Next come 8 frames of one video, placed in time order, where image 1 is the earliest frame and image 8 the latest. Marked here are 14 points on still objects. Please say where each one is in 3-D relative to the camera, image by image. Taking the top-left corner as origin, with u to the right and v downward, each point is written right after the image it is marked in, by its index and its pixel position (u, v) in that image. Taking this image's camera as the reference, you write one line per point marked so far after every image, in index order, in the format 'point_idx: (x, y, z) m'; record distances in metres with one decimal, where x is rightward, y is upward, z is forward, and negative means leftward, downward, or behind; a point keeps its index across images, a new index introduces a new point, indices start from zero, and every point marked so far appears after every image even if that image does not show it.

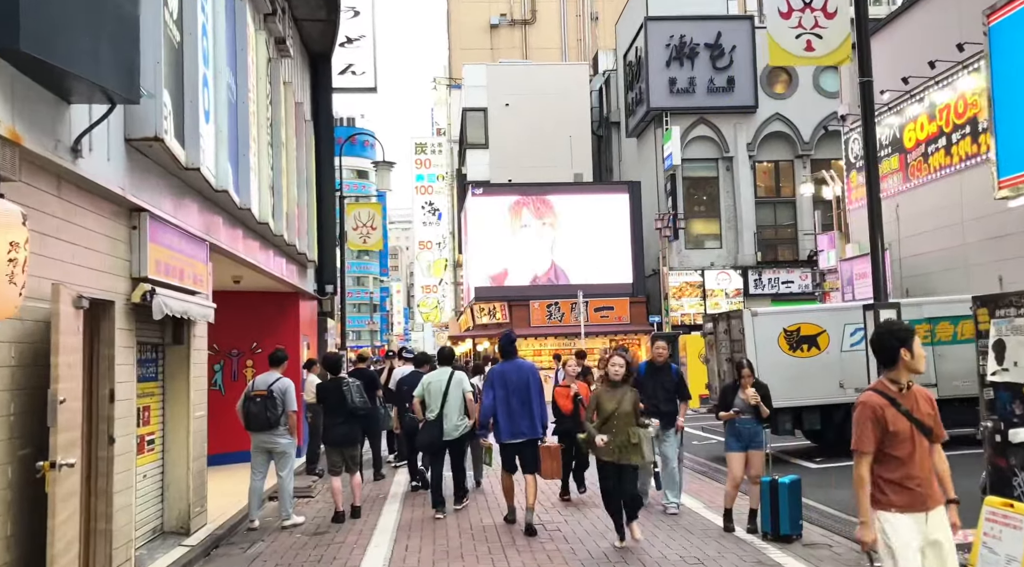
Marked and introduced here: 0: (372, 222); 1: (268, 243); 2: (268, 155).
0: (-2.9, +1.3, +19.1) m
1: (-3.5, +0.6, +13.2) m
2: (-3.1, +1.6, +11.7) m
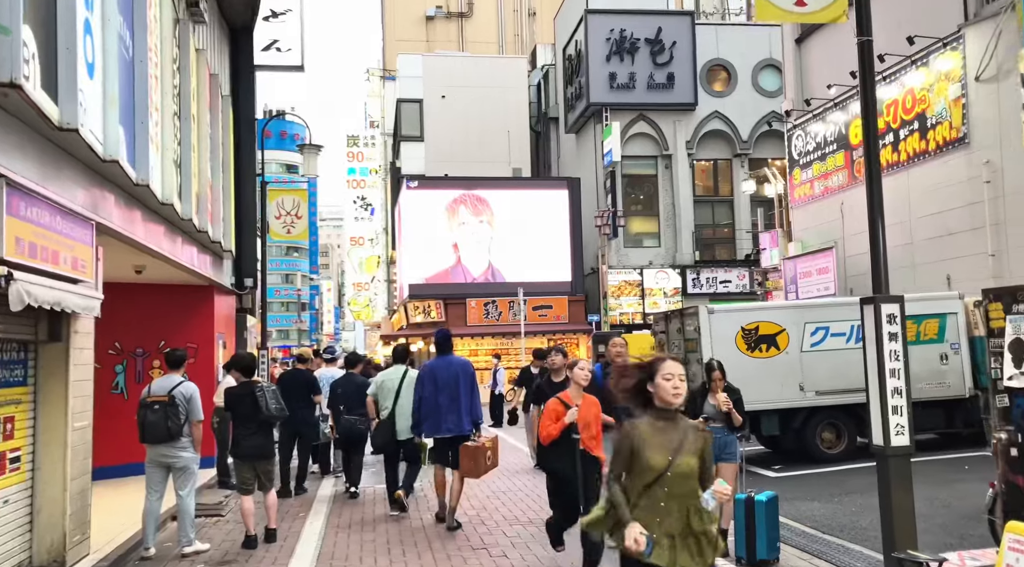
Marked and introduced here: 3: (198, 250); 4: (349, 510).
0: (-4.1, +1.4, +17.7) m
1: (-4.3, +0.7, +11.8) m
2: (-3.8, +1.7, +10.4) m
3: (-4.6, +0.6, +13.6) m
4: (-1.9, -2.7, +11.2) m
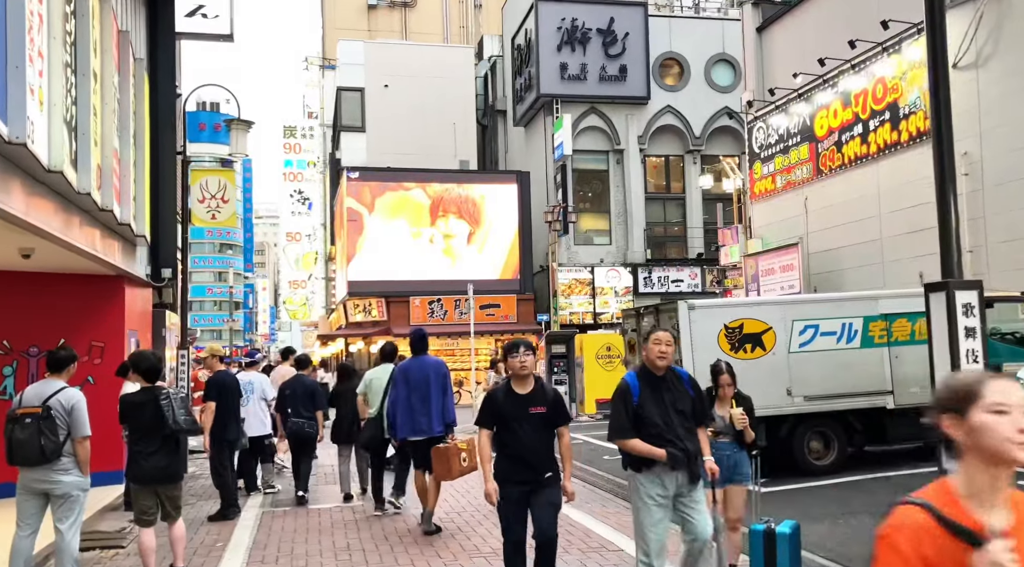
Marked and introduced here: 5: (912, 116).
0: (-4.9, +1.5, +16.0) m
1: (-4.7, +0.9, +10.1) m
2: (-4.1, +1.9, +8.6) m
3: (-5.2, +0.7, +11.8) m
4: (-2.4, -2.6, +9.6) m
5: (+7.6, +3.2, +17.8) m
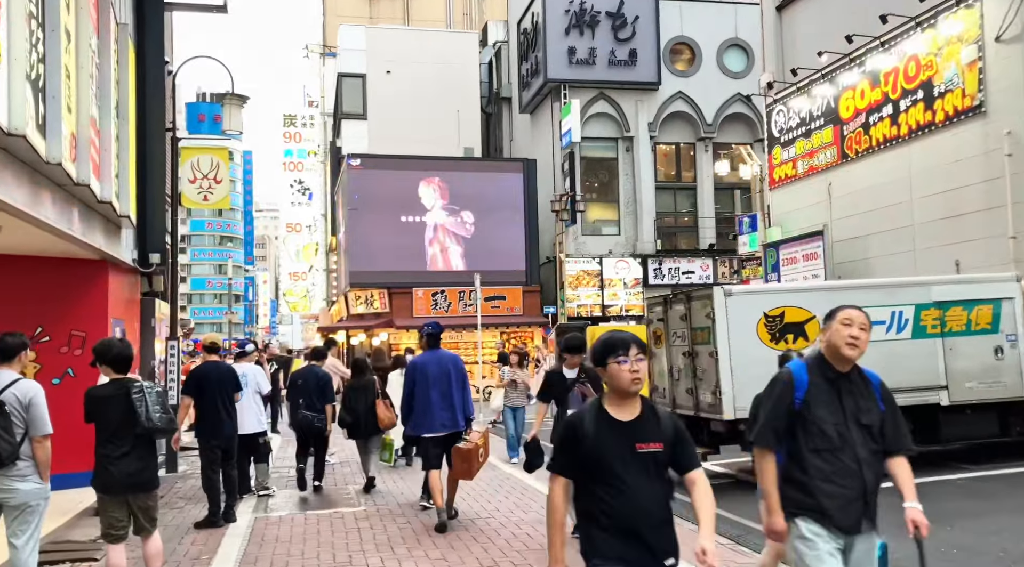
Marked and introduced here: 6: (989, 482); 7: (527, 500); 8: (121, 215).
0: (-4.7, +1.8, +15.0) m
1: (-4.5, +1.0, +9.1) m
2: (-3.9, +2.0, +7.6) m
3: (-5.0, +0.9, +10.8) m
4: (-2.2, -2.4, +8.6) m
5: (+7.8, +3.4, +16.7) m
6: (+4.8, -2.0, +9.6) m
7: (+0.2, -2.5, +10.7) m
8: (-5.0, +0.9, +12.0) m
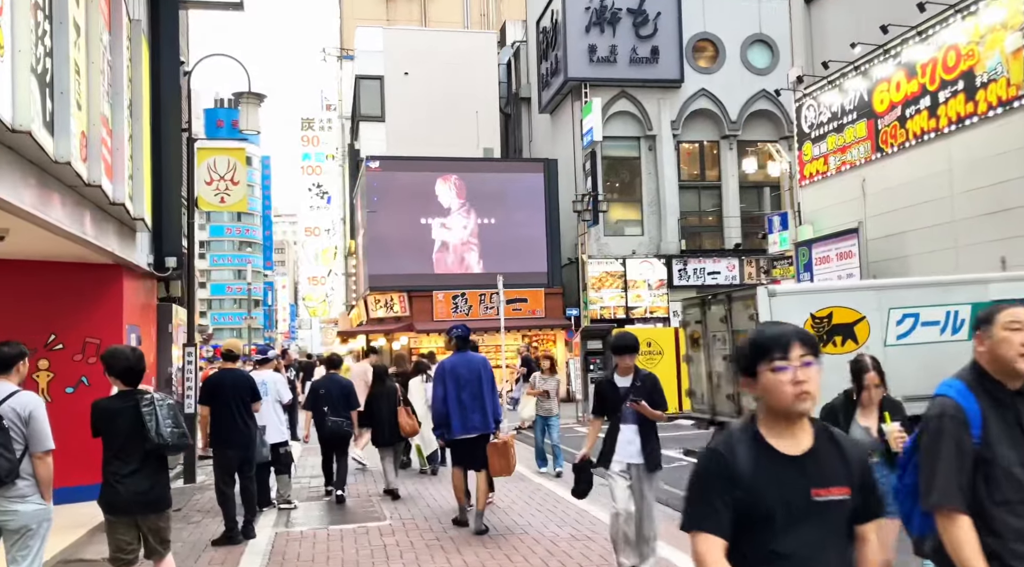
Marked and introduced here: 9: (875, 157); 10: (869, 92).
0: (-4.3, +1.7, +14.5) m
1: (-4.3, +1.0, +8.6) m
2: (-3.7, +2.0, +7.2) m
3: (-4.7, +0.8, +10.3) m
4: (-1.9, -2.5, +8.1) m
5: (+8.2, +3.4, +16.1) m
6: (+5.2, -2.0, +8.9) m
7: (+0.5, -2.5, +10.2) m
8: (-4.7, +0.8, +11.6) m
9: (+7.6, +2.6, +19.5) m
10: (+7.3, +3.9, +19.2) m
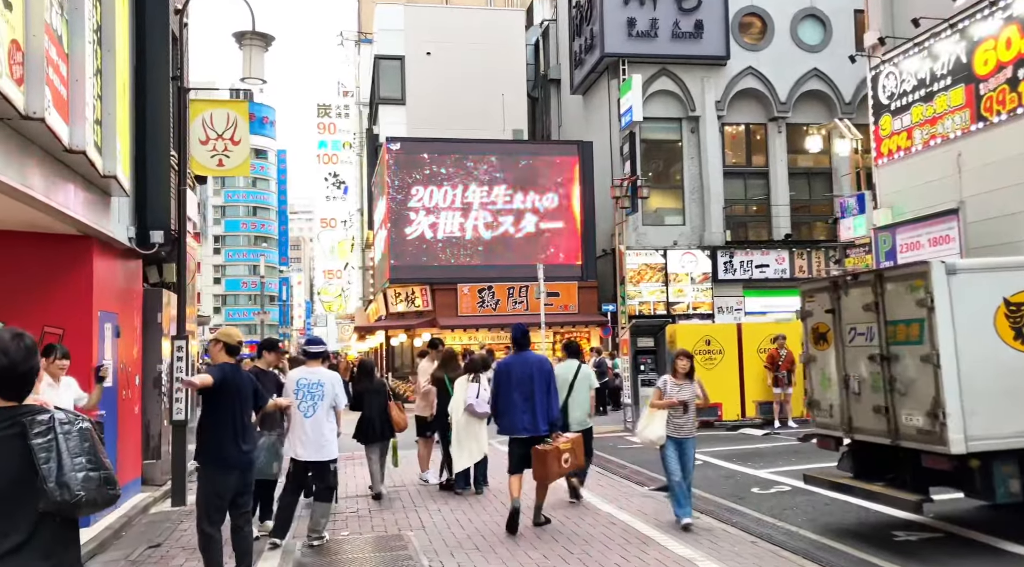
0: (-3.6, +1.9, +12.1) m
1: (-3.6, +1.2, +6.2) m
2: (-3.1, +2.2, +4.8) m
3: (-4.0, +1.1, +8.0) m
4: (-1.3, -2.2, +5.7) m
5: (+9.0, +3.6, +13.5) m
6: (+5.8, -1.8, +6.4) m
7: (+1.1, -2.3, +7.7) m
8: (-4.0, +1.1, +9.2) m
9: (+8.4, +2.8, +16.9) m
10: (+8.1, +4.1, +16.6) m
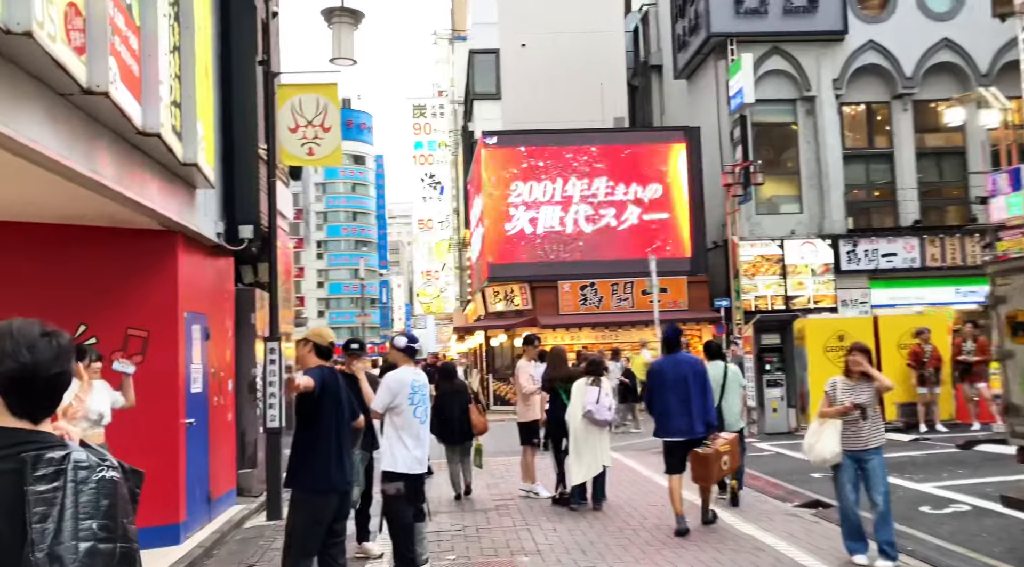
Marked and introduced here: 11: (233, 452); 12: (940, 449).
0: (-2.3, +2.0, +11.3) m
1: (-2.9, +1.2, +5.4) m
2: (-2.5, +2.3, +3.9) m
3: (-3.1, +1.1, +7.1) m
4: (-0.6, -2.2, +4.6) m
5: (+10.4, +3.9, +11.3) m
6: (+6.6, -1.6, +4.6) m
7: (+2.1, -2.2, +6.3) m
8: (-2.9, +1.1, +8.4) m
9: (+10.1, +3.1, +14.7) m
10: (+9.8, +4.4, +14.5) m
11: (-3.4, -2.1, +11.4) m
12: (+6.0, -2.3, +13.2) m
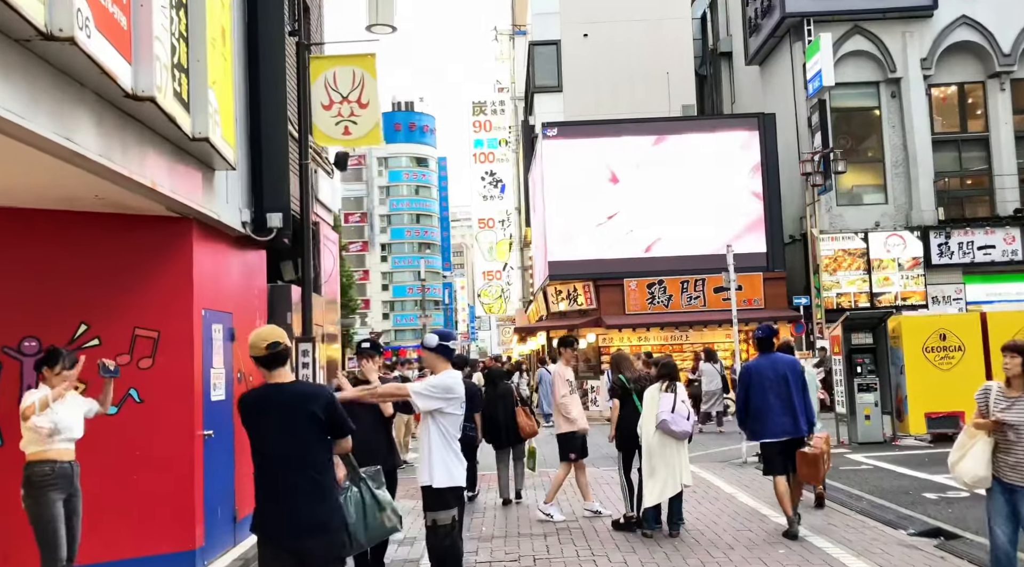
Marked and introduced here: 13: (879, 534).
0: (-1.6, +2.0, +10.1) m
1: (-2.6, +1.3, +4.3) m
2: (-2.4, +2.3, +2.7) m
3: (-2.7, +1.2, +6.0) m
4: (-0.4, -2.1, +3.3) m
5: (+11.0, +4.0, +9.2) m
6: (+6.8, -1.4, +2.8) m
7: (+2.4, -2.1, +4.8) m
8: (-2.5, +1.1, +7.3) m
9: (+11.0, +3.3, +12.7) m
10: (+10.6, +4.6, +12.5) m
11: (-2.7, -2.0, +10.3) m
12: (+6.8, -2.2, +11.4) m
13: (+3.4, -2.3, +8.5) m
